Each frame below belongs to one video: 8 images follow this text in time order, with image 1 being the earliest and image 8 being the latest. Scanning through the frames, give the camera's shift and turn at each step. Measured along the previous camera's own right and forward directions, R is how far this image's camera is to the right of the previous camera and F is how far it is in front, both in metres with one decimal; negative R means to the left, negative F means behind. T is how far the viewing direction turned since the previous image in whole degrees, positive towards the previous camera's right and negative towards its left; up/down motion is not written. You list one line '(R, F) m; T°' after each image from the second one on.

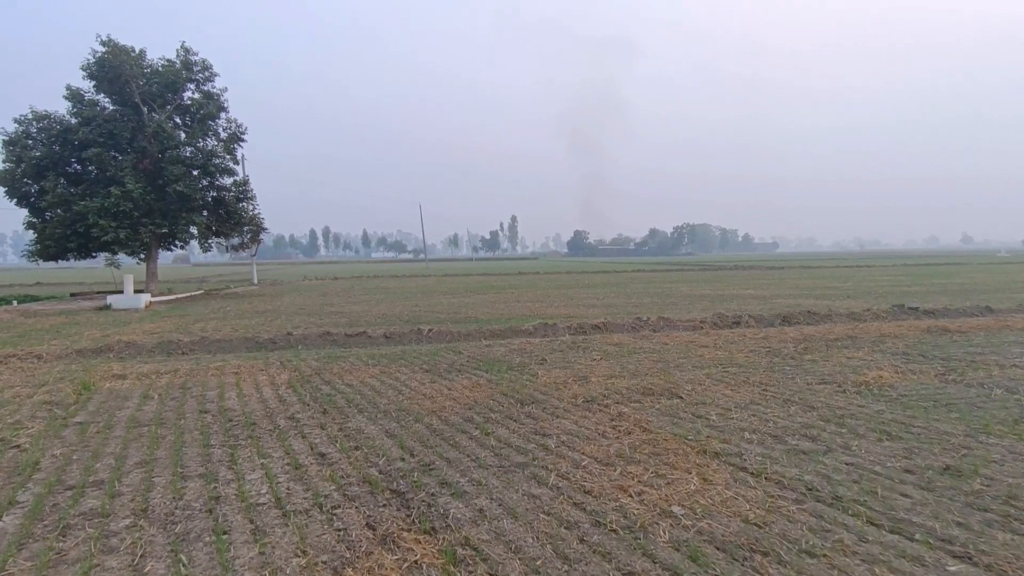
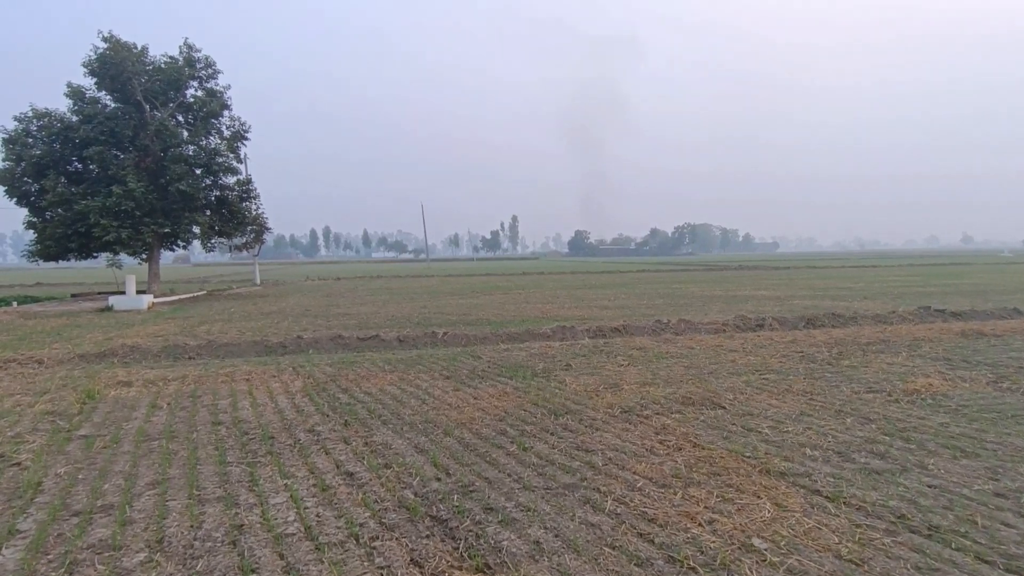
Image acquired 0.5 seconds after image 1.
(-0.4, +0.4) m; 0°
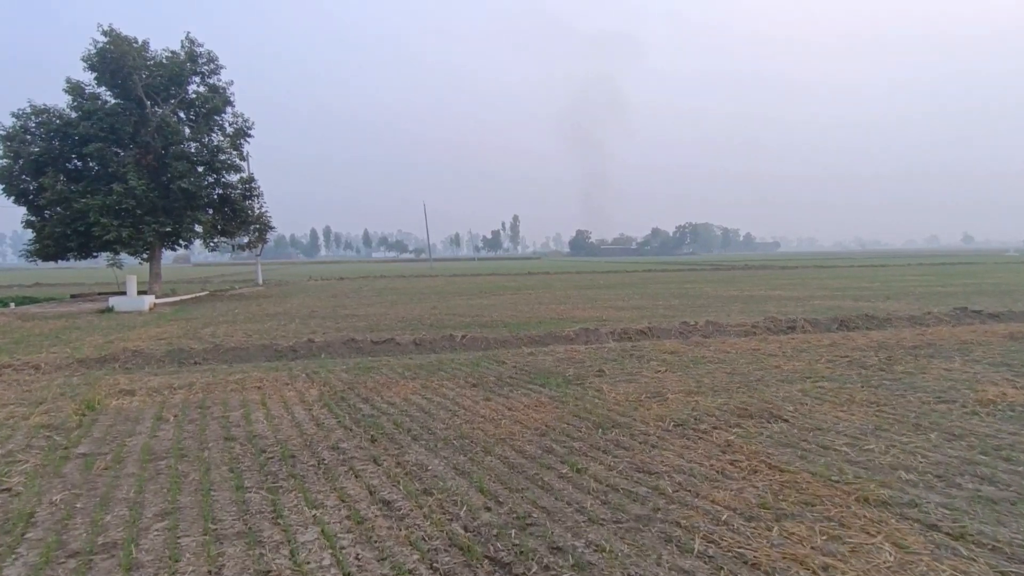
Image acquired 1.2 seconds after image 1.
(-0.4, +0.6) m; 0°
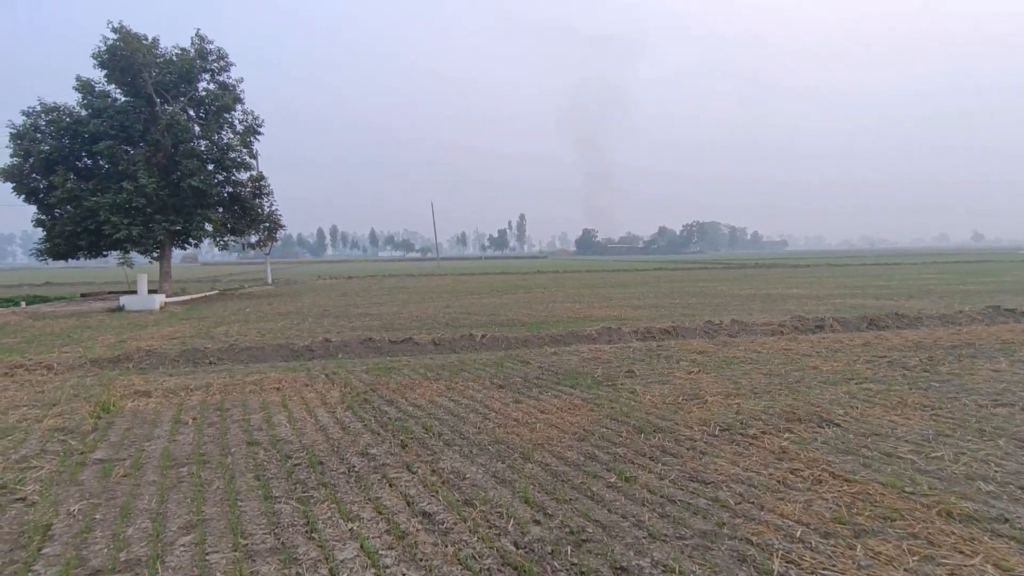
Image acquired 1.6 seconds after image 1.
(-0.3, +0.3) m; -1°
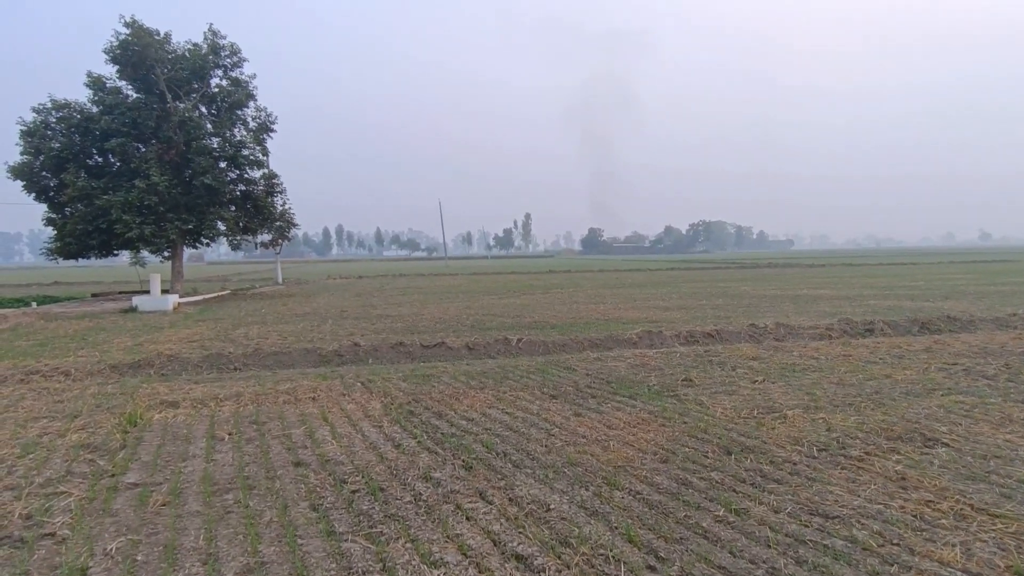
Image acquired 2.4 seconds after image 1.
(-0.6, +0.6) m; 0°
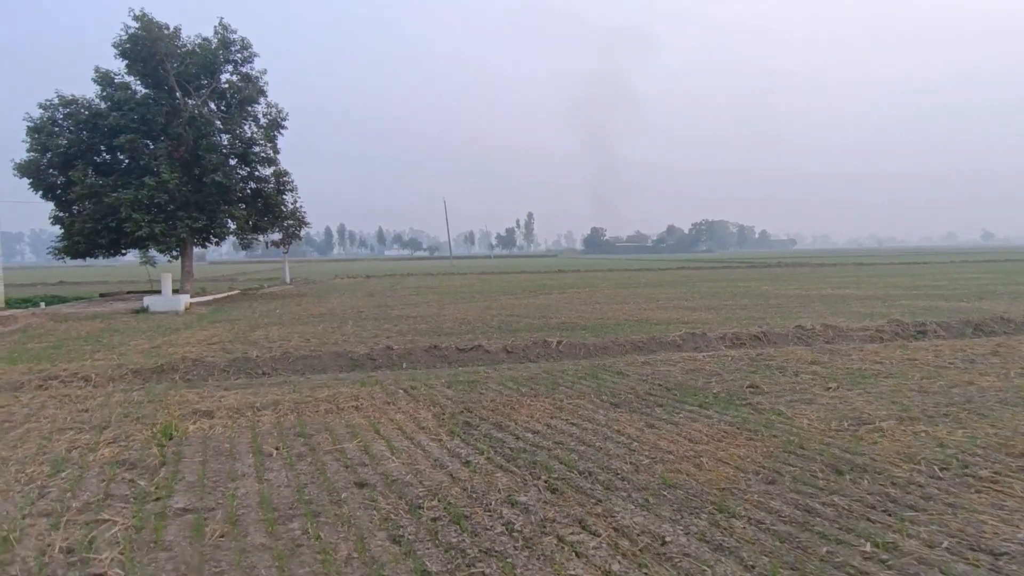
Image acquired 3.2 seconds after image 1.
(-0.7, +0.5) m; 0°
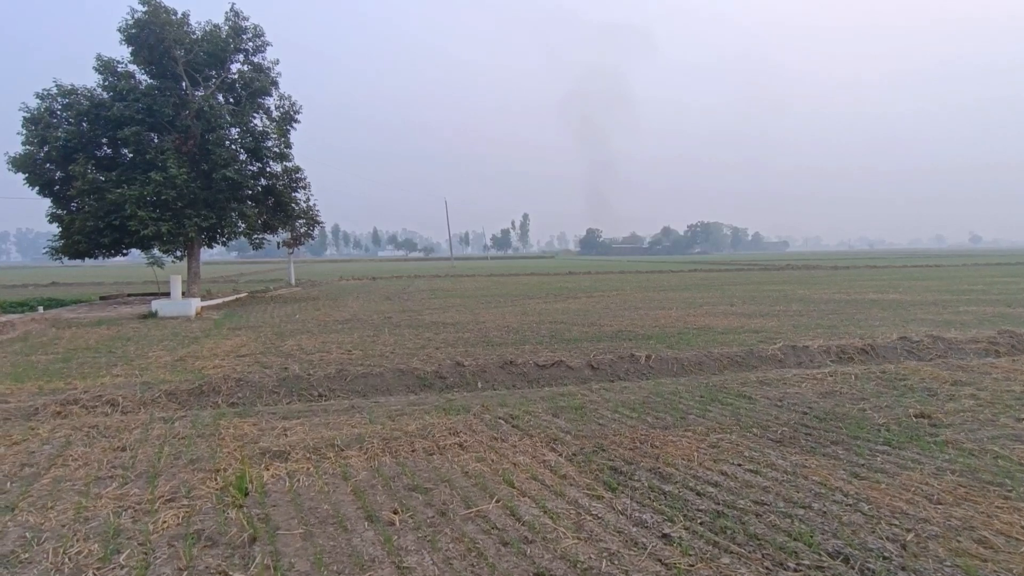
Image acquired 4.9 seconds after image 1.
(-1.4, +1.3) m; +1°
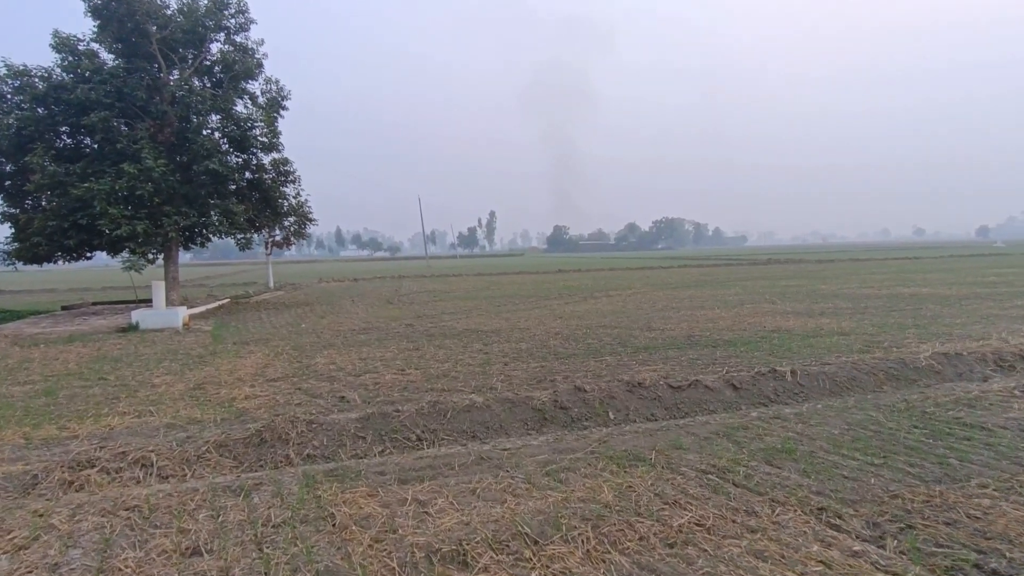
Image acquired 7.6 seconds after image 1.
(-2.0, +1.8) m; +4°
